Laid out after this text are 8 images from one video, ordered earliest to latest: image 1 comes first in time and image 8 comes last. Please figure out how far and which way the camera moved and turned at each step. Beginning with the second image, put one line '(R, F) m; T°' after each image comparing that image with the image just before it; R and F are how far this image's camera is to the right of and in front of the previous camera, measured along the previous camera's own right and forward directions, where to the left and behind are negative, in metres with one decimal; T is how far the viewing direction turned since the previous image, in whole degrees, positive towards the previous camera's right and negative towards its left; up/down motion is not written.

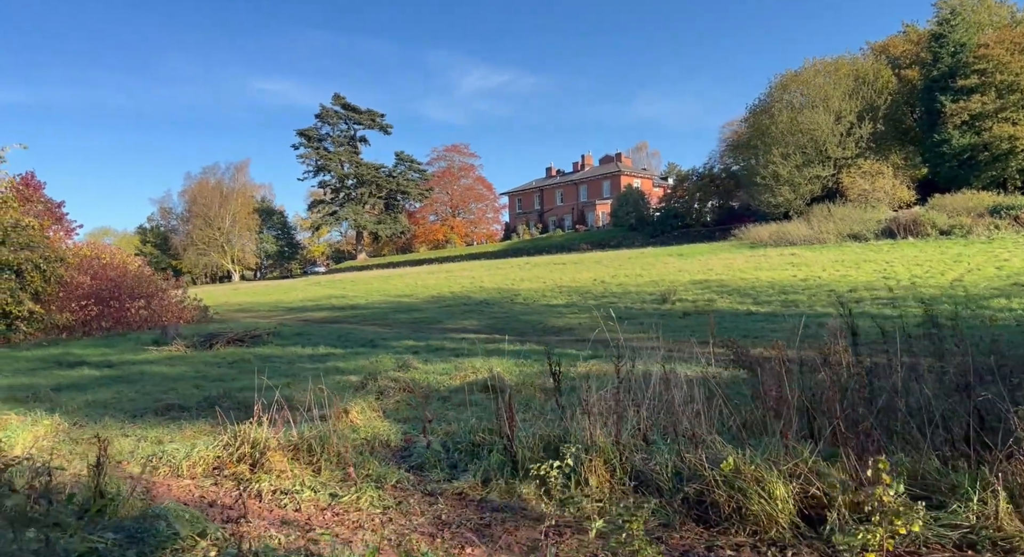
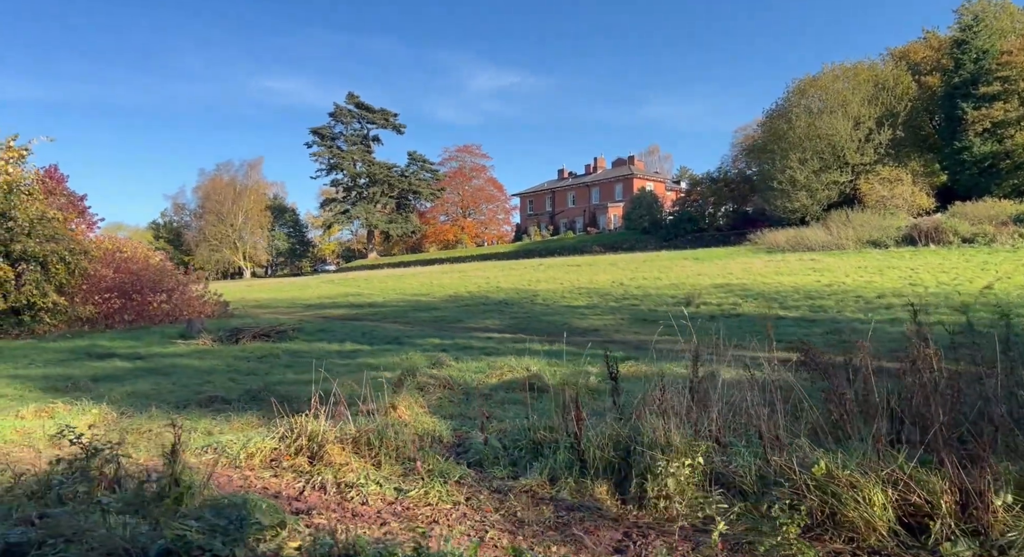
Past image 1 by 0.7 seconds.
(-0.3, 0.0) m; -1°
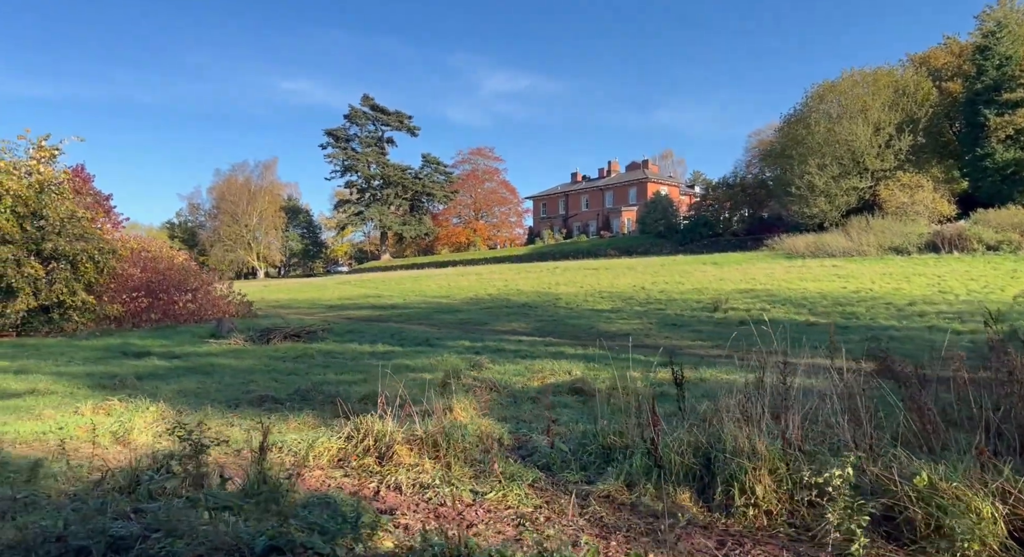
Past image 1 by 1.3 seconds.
(-0.4, 0.0) m; -1°
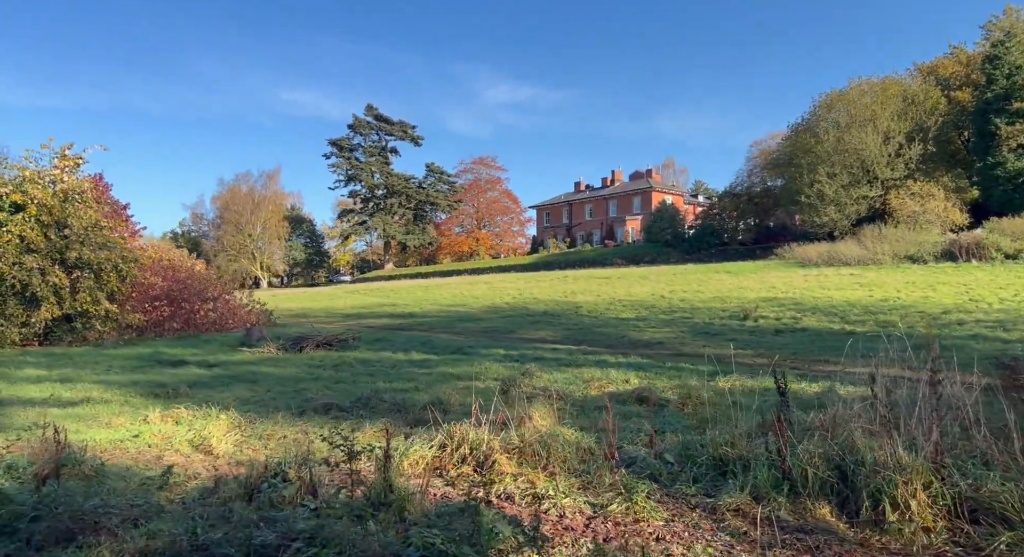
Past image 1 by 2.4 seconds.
(-0.6, 0.0) m; 0°
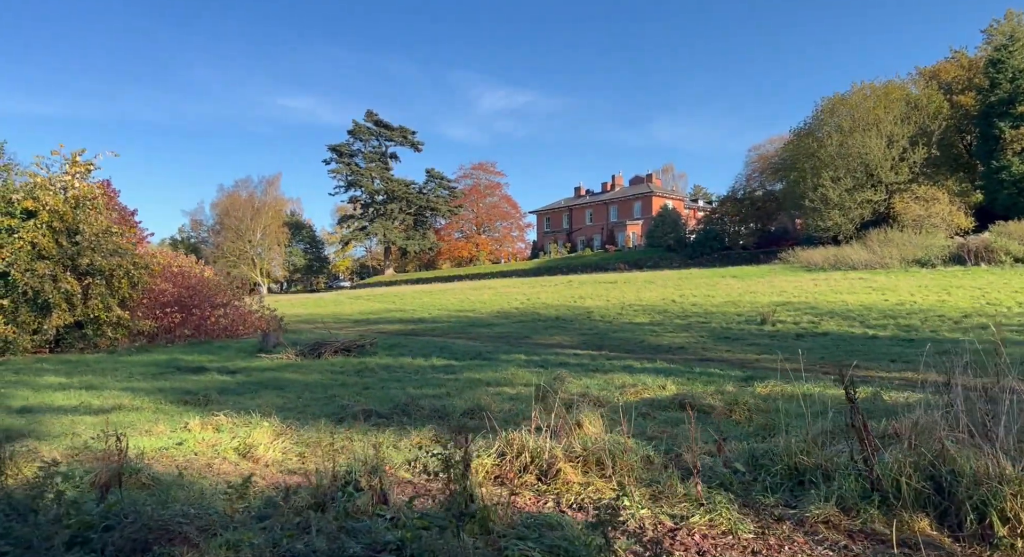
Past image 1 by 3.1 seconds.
(-0.4, +0.1) m; 0°
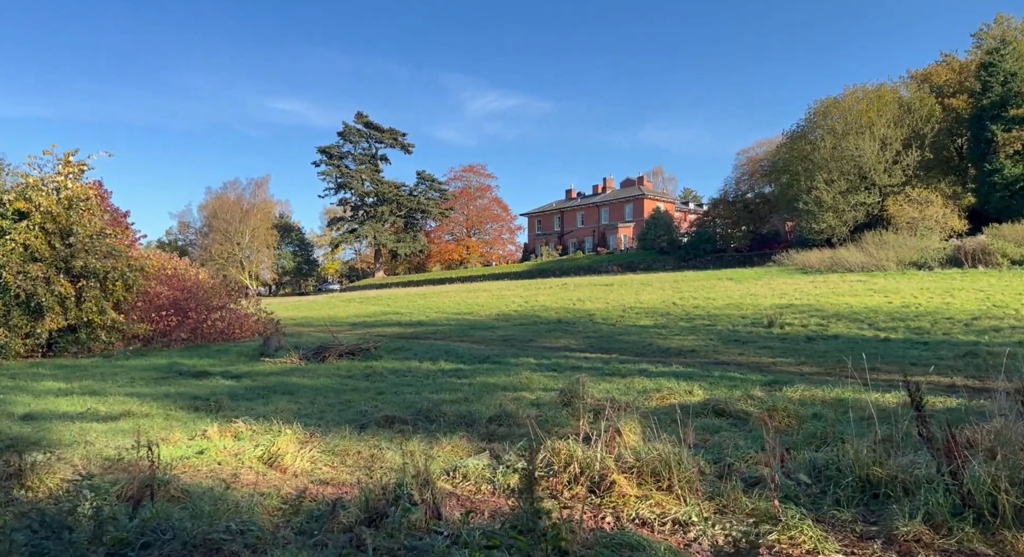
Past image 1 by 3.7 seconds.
(-0.4, +0.2) m; +1°
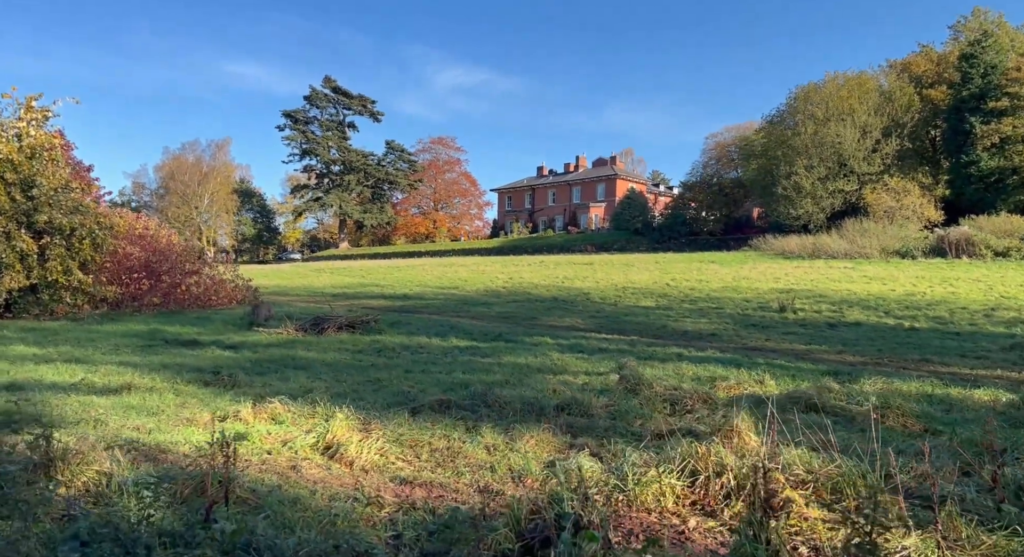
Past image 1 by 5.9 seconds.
(-0.9, +0.7) m; +3°
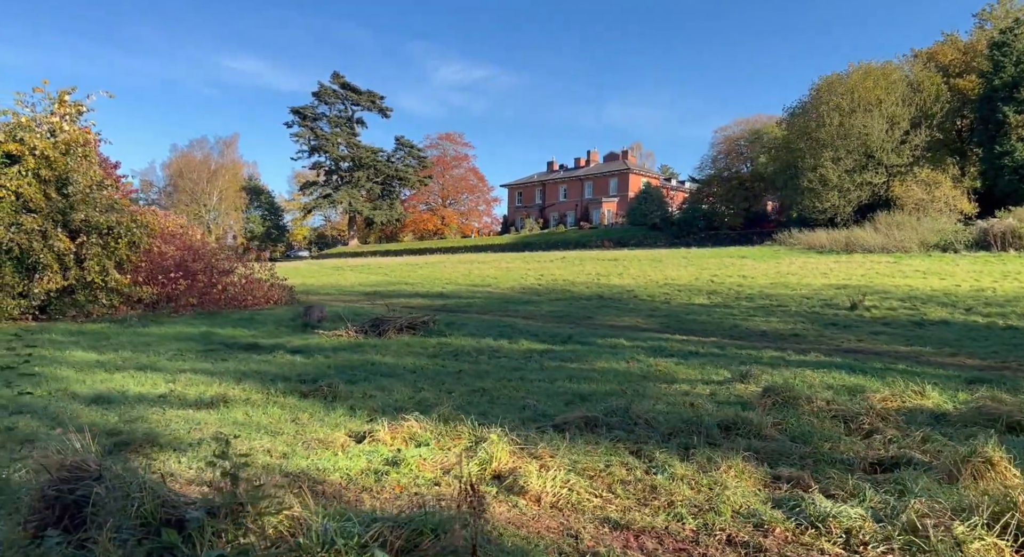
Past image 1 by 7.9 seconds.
(-1.1, +0.6) m; 0°
